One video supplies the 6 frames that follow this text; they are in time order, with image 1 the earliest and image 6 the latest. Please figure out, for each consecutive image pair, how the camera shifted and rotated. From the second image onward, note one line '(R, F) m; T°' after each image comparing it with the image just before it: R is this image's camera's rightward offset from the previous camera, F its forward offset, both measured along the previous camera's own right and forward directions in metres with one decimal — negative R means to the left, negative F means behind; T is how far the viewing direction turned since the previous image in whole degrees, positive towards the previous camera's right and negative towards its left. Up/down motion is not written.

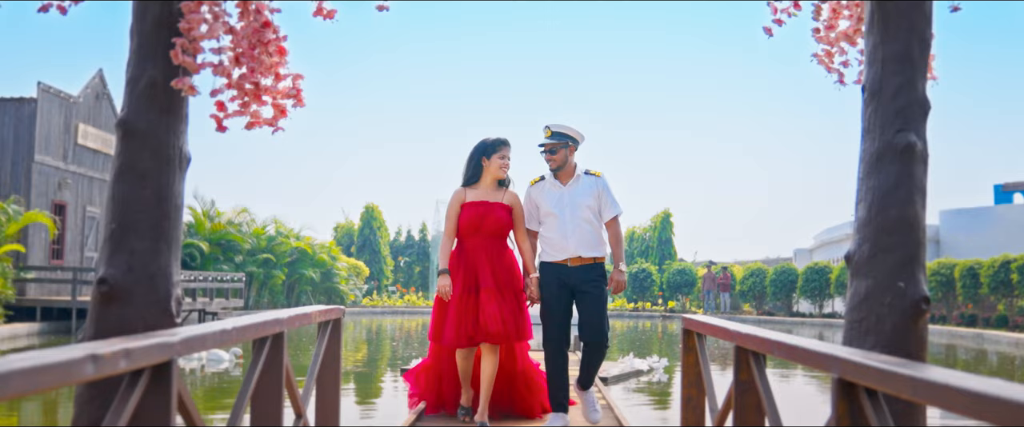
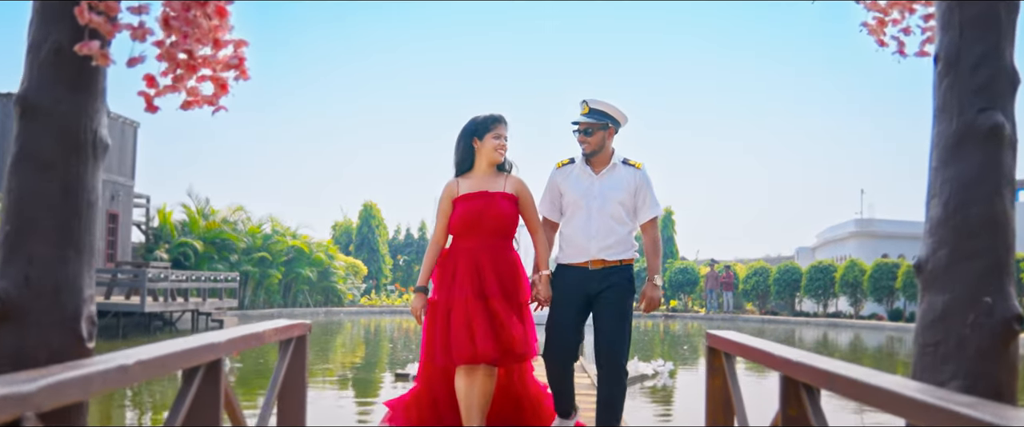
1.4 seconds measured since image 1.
(0.0, +0.6) m; 0°
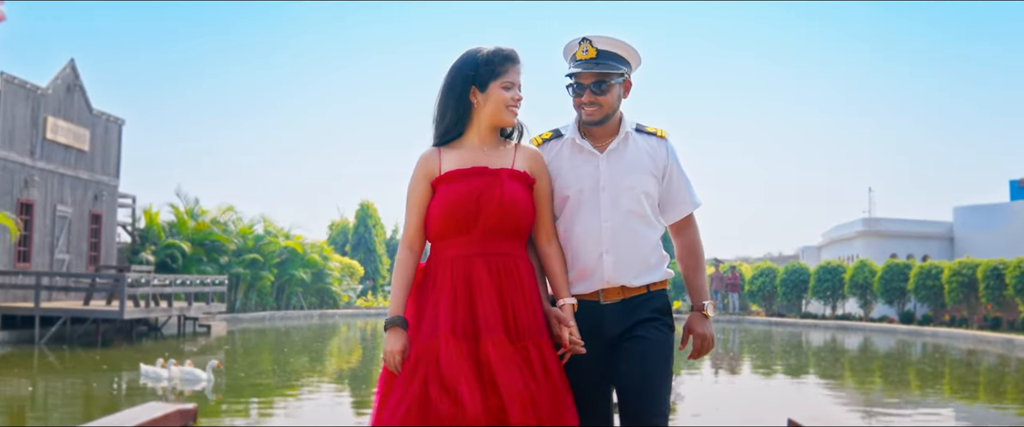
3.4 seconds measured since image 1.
(0.0, +1.1) m; 0°
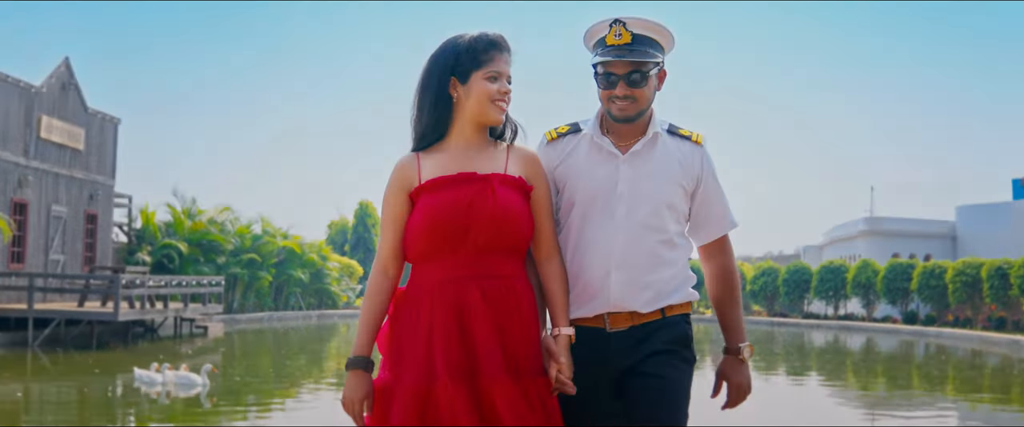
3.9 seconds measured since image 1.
(0.0, +0.3) m; 0°
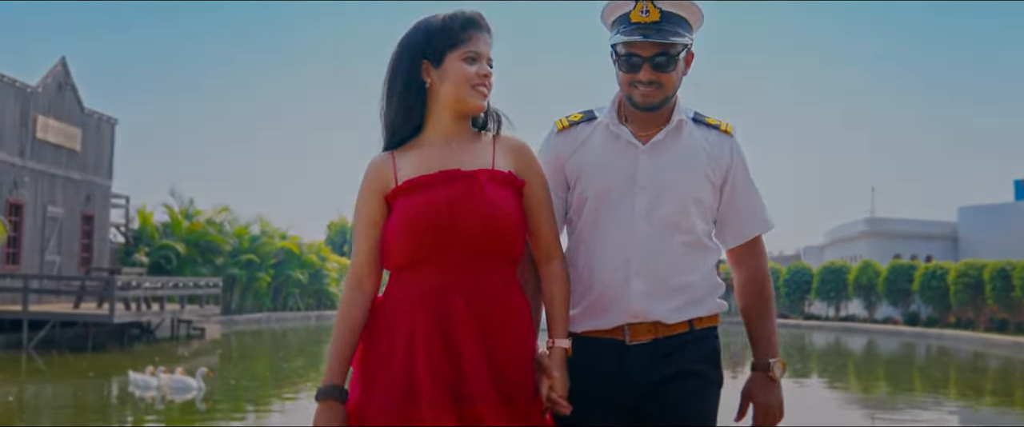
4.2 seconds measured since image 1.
(0.0, +0.2) m; 0°
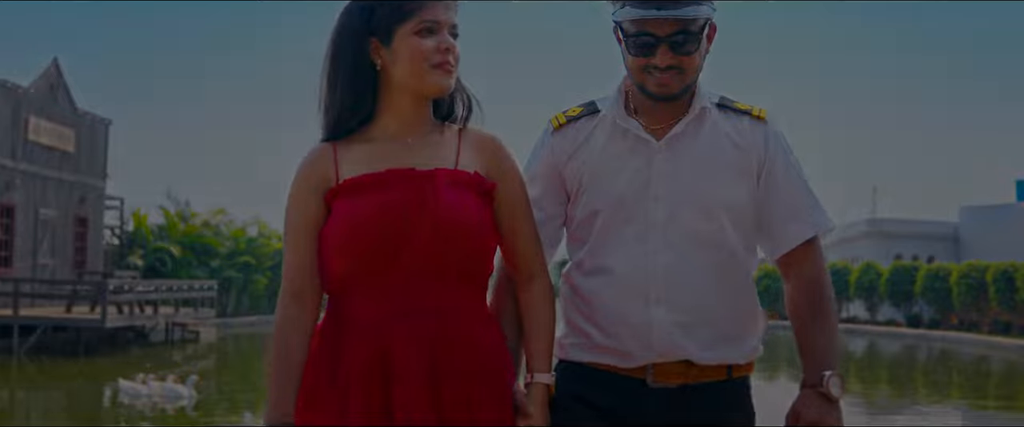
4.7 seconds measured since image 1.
(0.0, +0.3) m; 0°
